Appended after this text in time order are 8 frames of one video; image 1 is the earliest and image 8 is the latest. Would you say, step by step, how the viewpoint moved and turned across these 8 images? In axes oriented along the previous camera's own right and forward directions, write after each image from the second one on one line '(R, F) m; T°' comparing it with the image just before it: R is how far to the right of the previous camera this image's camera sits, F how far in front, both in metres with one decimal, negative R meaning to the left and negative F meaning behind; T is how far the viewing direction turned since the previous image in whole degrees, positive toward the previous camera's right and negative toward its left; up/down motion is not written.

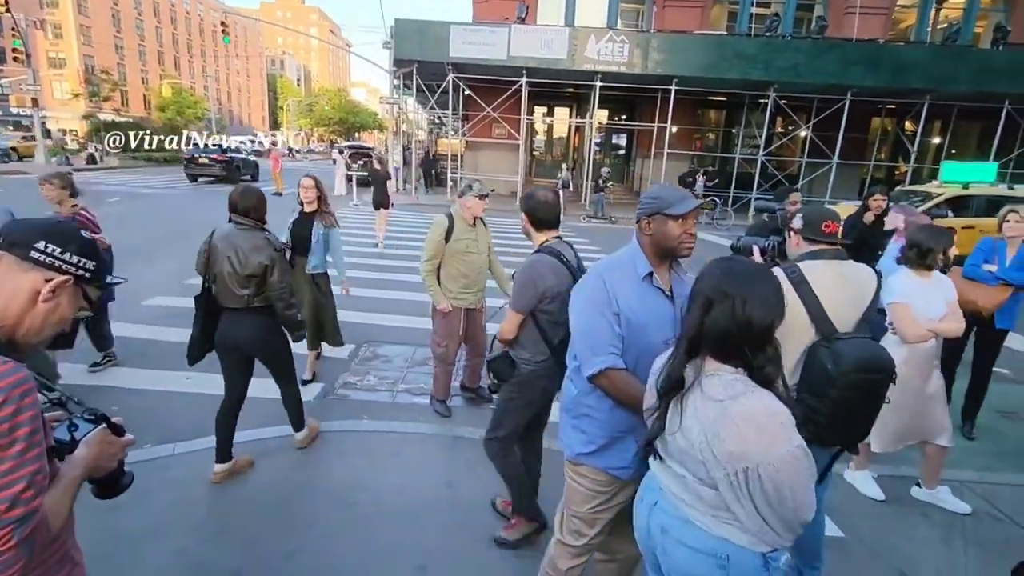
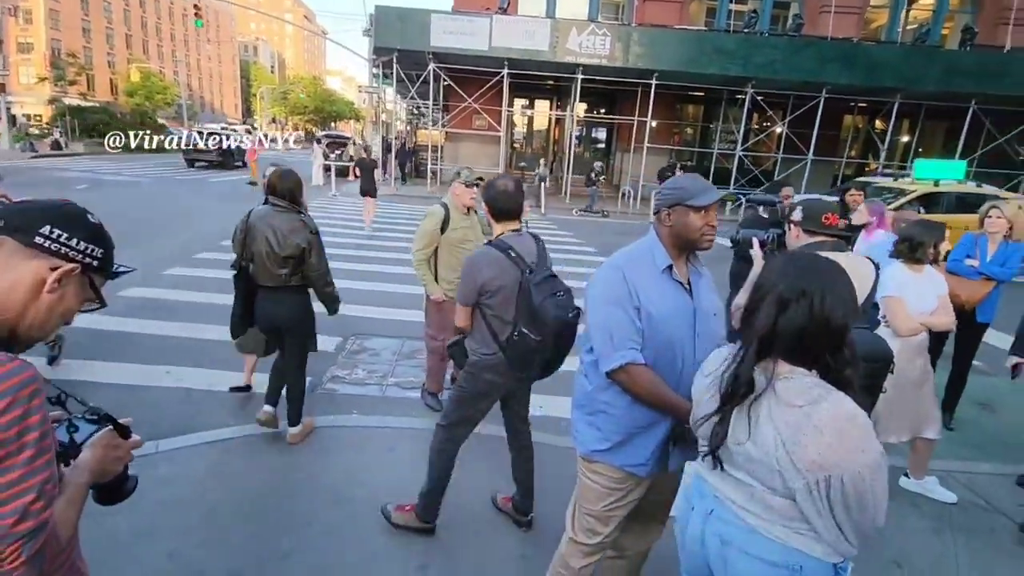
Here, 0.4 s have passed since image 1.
(-0.1, +0.1) m; +2°
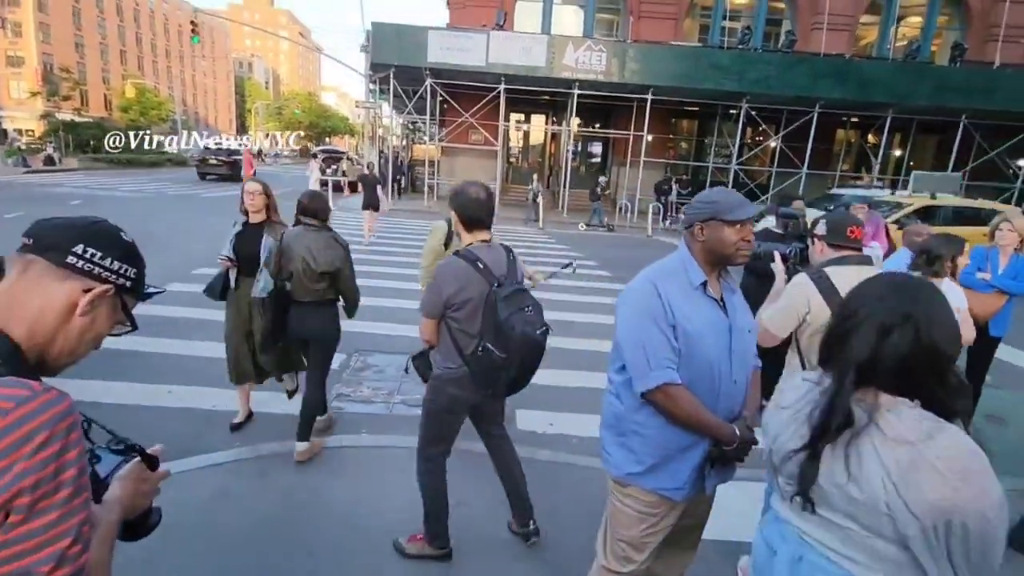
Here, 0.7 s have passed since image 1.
(-0.1, +0.1) m; +1°
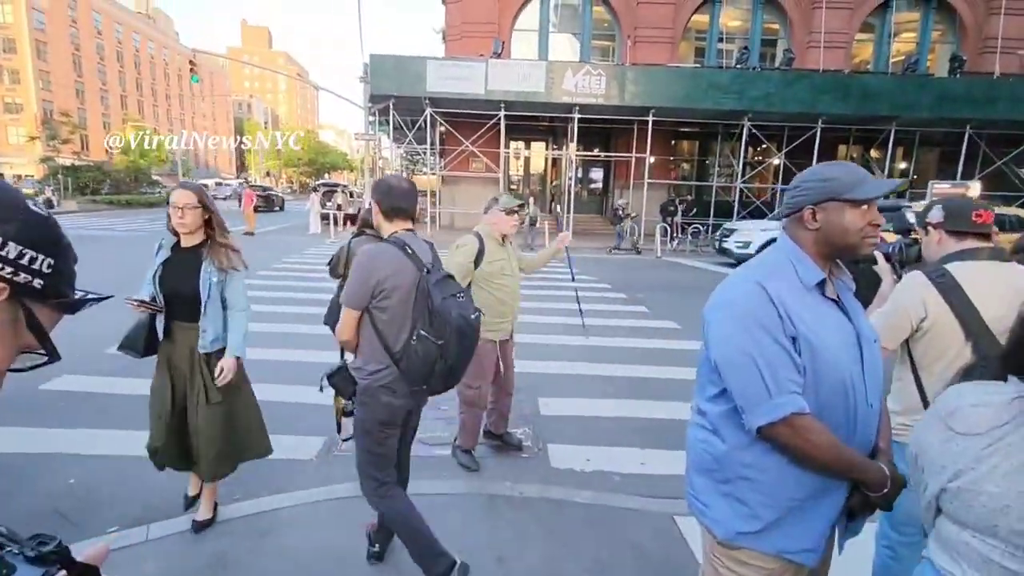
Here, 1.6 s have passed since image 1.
(-0.2, +0.4) m; 0°
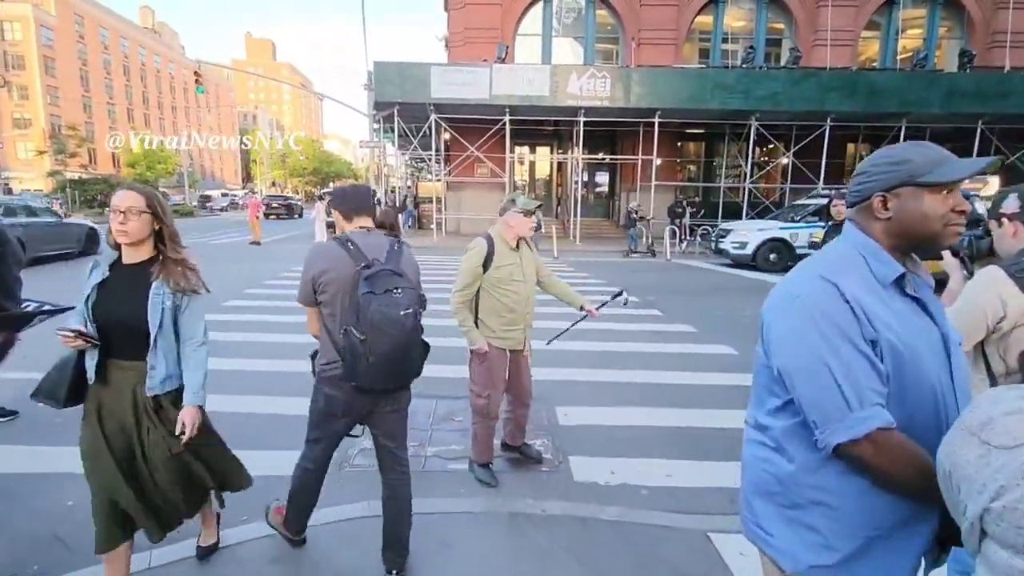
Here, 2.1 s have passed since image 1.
(-0.1, +0.2) m; -1°
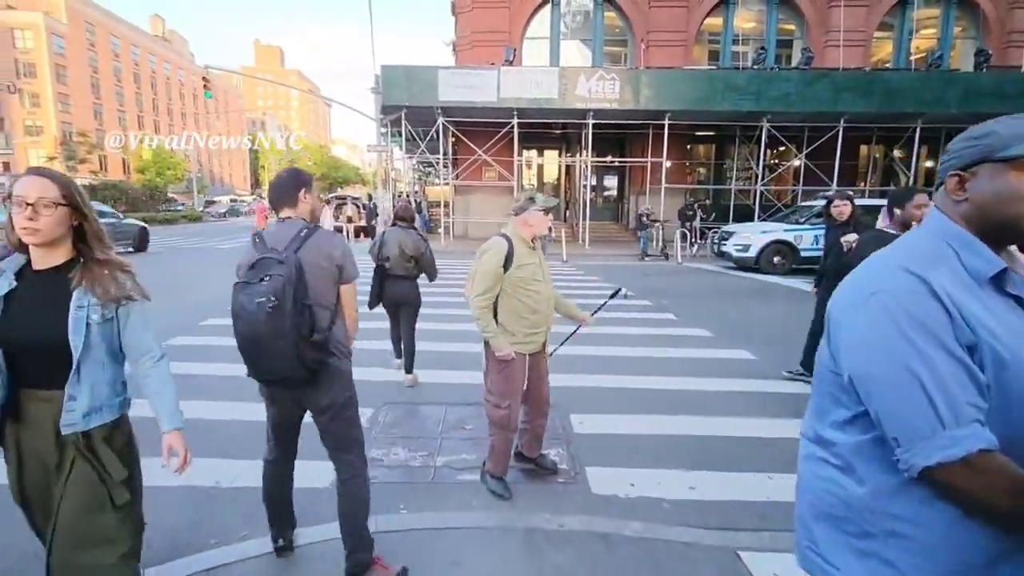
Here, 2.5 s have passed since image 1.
(0.0, +0.2) m; -1°
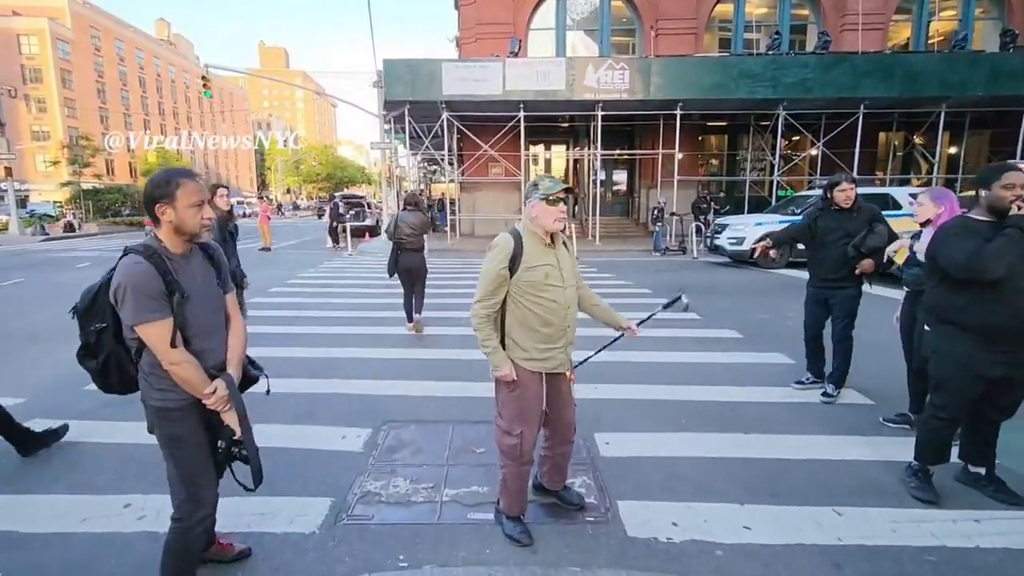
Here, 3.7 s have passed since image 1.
(0.0, +0.6) m; -1°
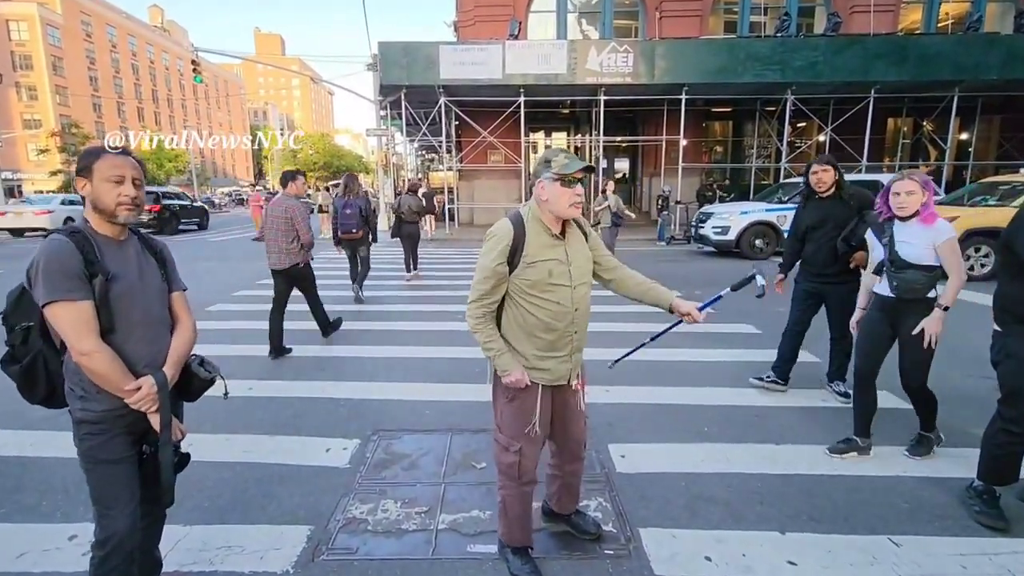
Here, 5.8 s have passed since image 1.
(0.0, +0.5) m; 0°
